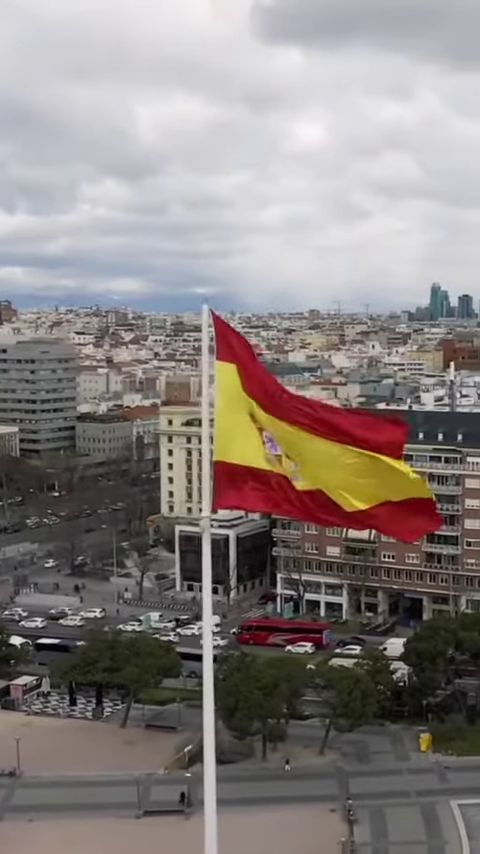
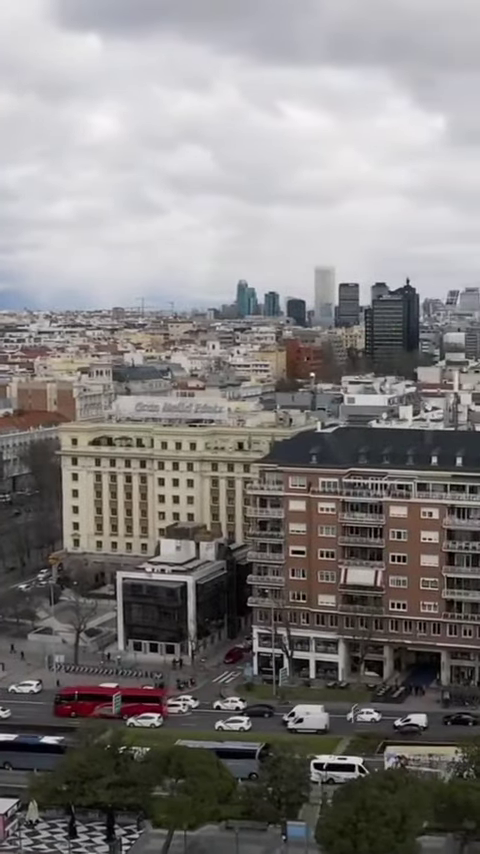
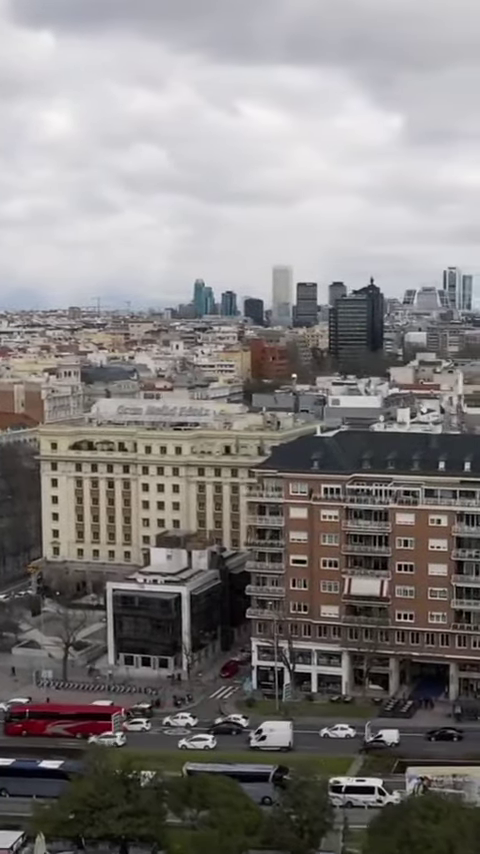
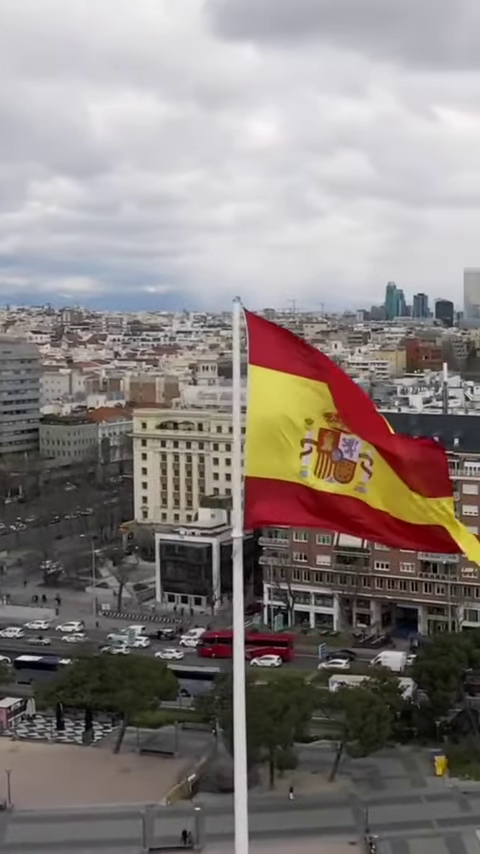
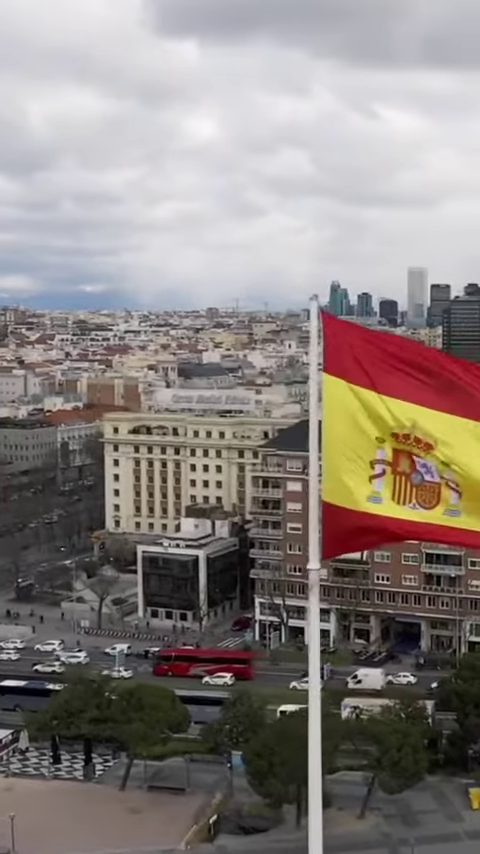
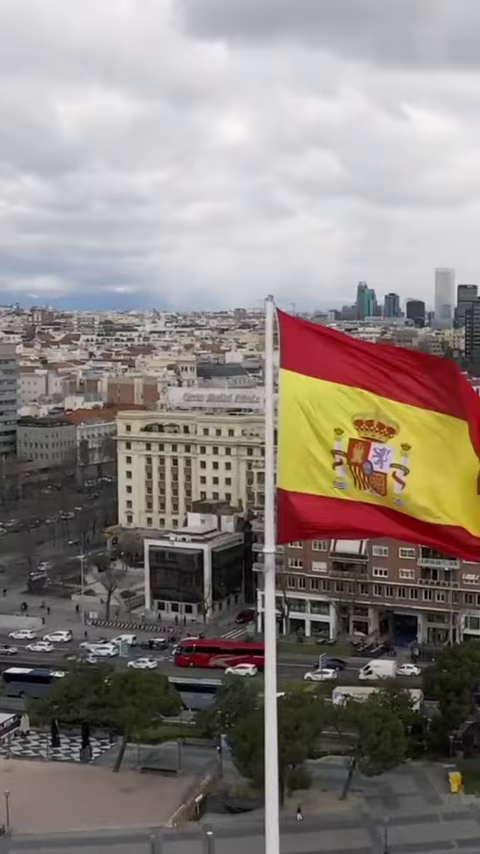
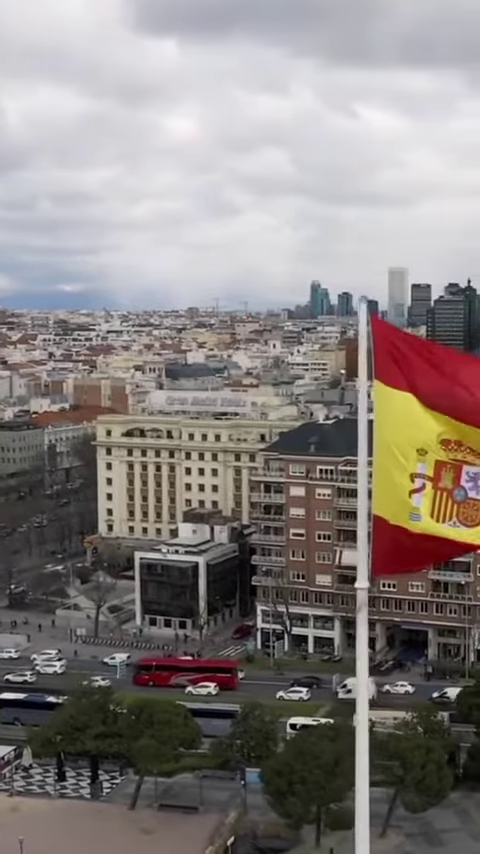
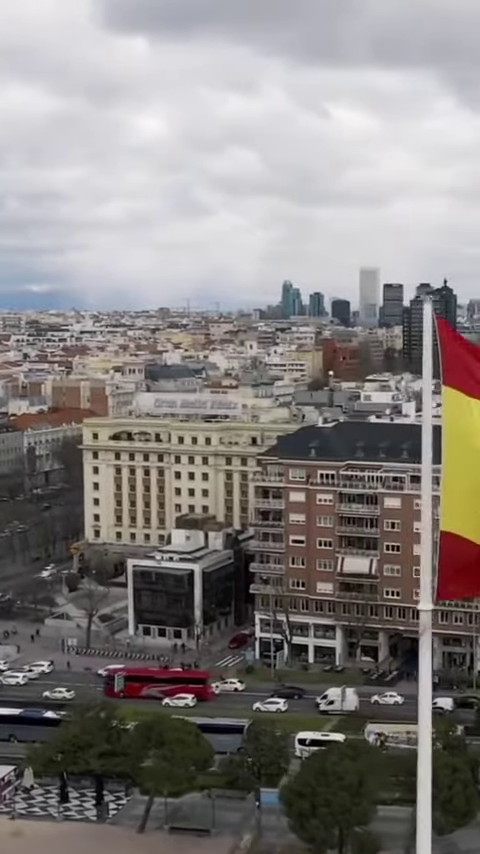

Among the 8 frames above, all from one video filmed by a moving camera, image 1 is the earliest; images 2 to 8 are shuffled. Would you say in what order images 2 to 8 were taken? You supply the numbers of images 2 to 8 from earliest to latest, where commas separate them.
4, 6, 5, 7, 8, 2, 3
